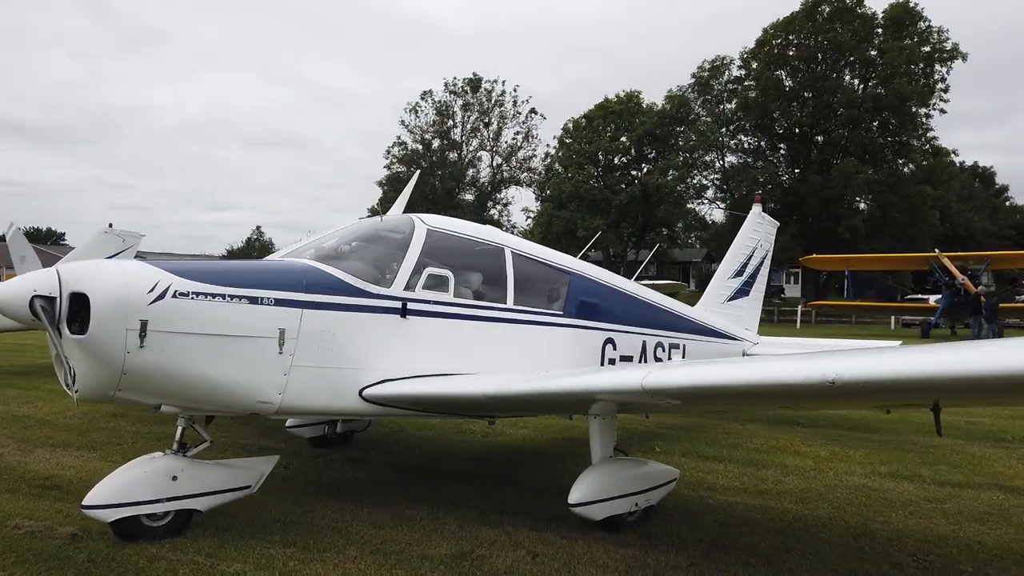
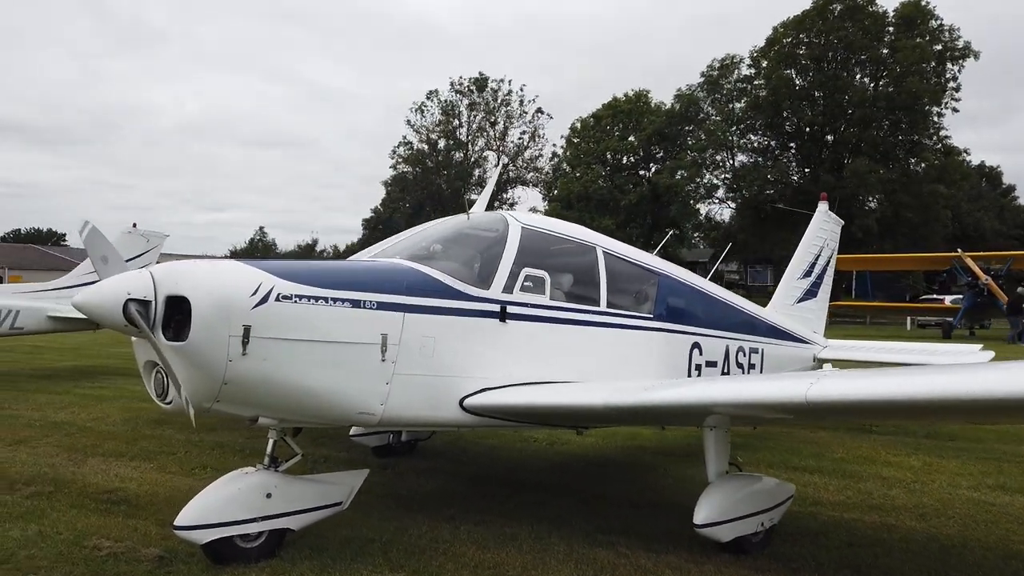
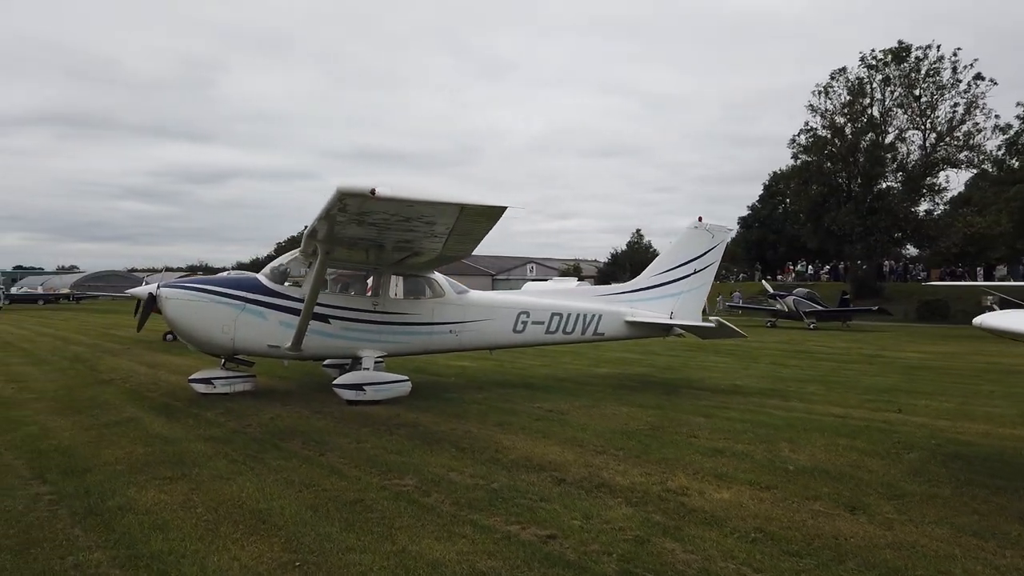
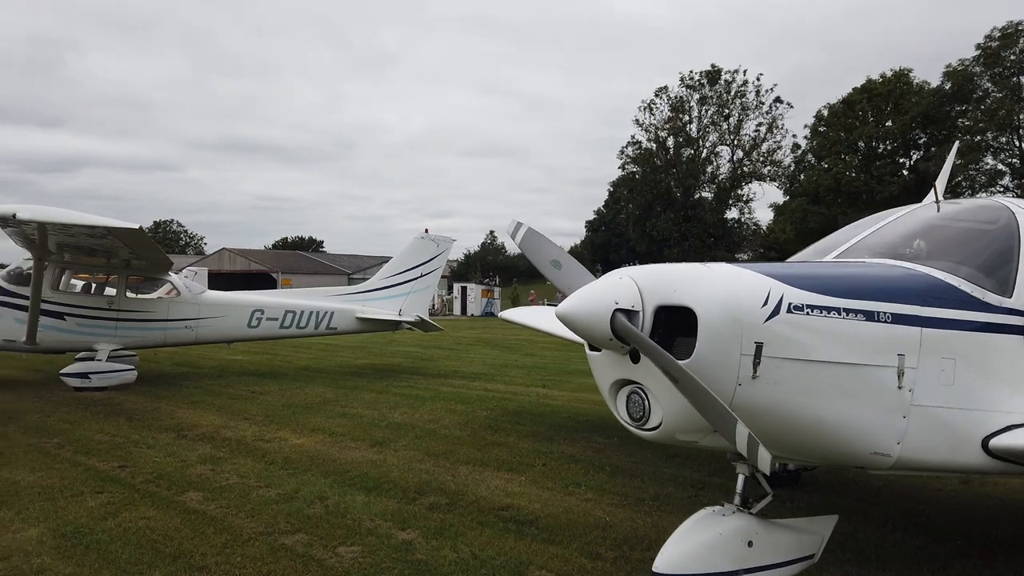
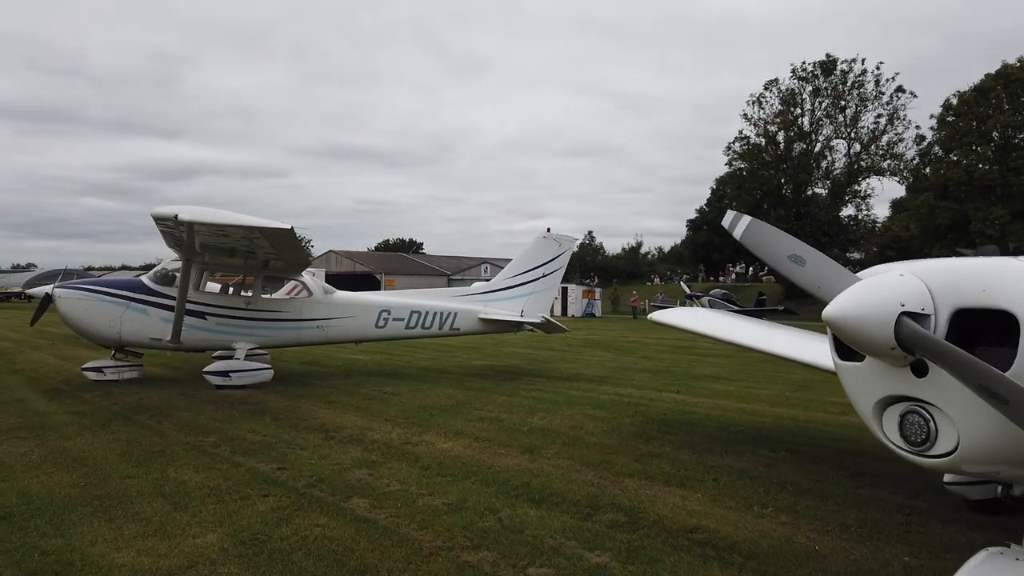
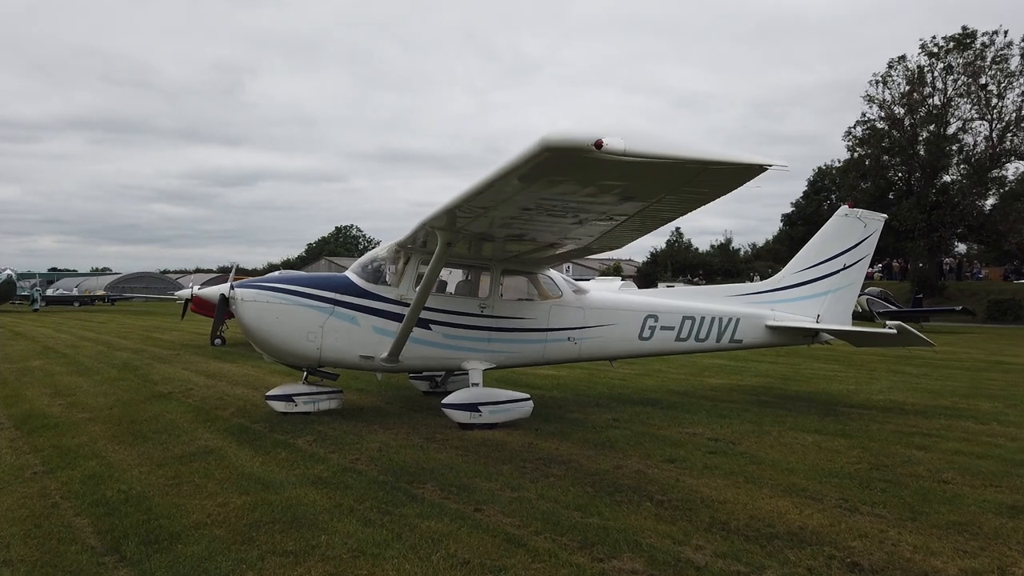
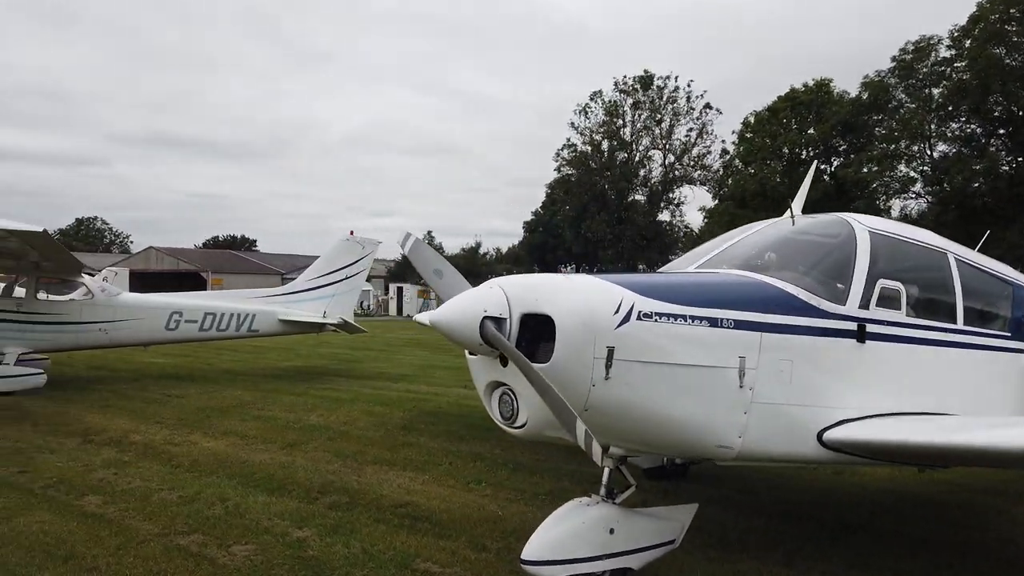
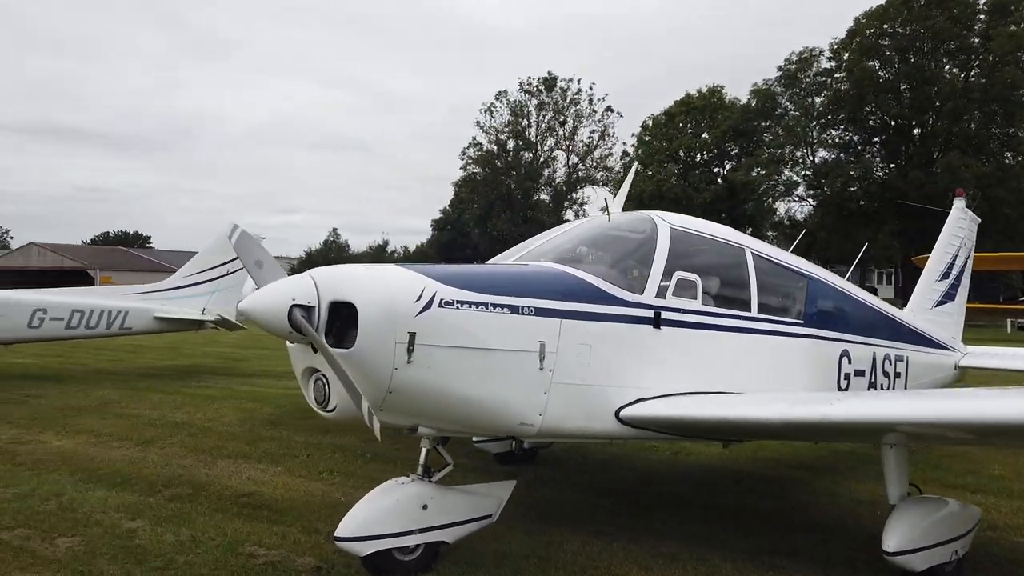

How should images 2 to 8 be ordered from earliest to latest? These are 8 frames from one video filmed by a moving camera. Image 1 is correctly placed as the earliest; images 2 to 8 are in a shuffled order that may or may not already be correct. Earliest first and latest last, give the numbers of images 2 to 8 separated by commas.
2, 8, 7, 4, 5, 3, 6
